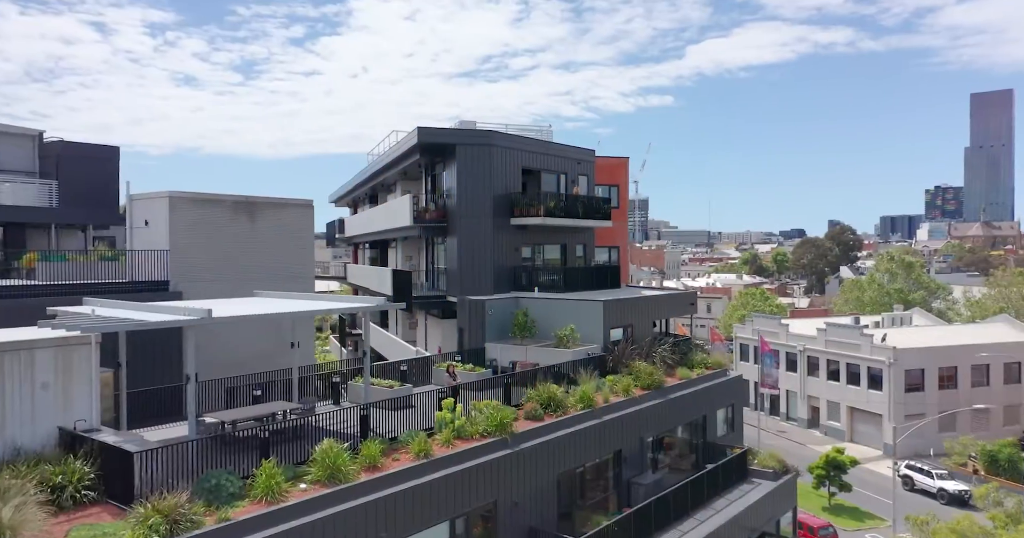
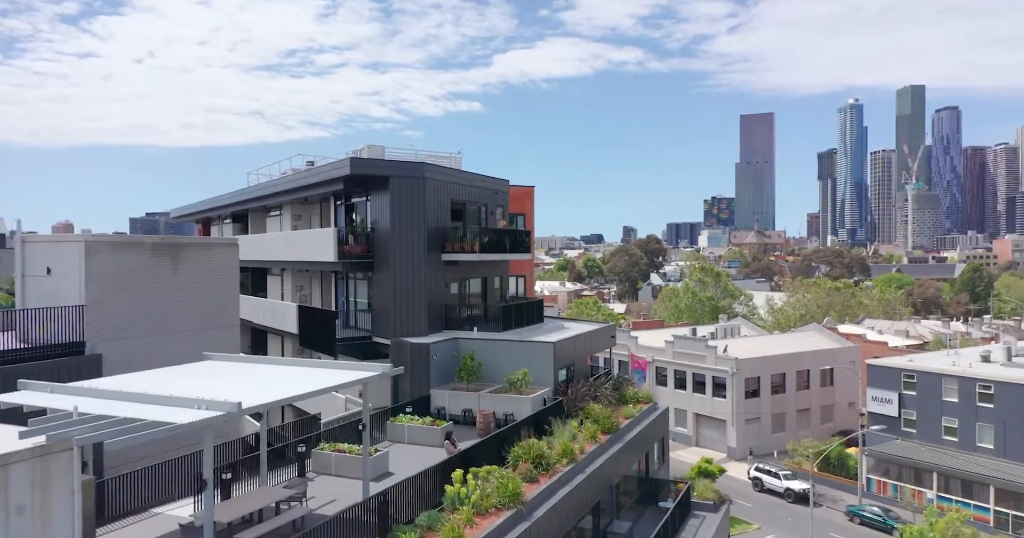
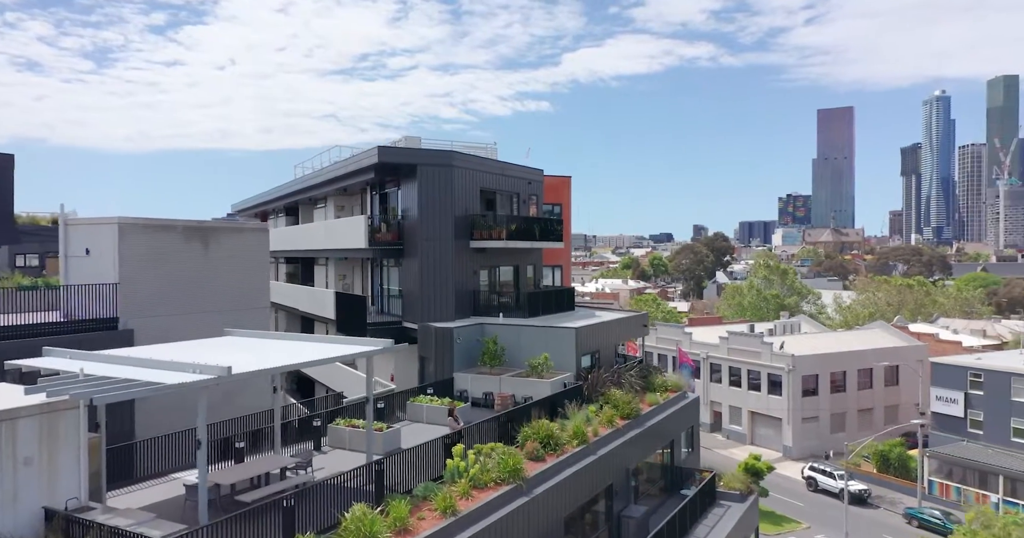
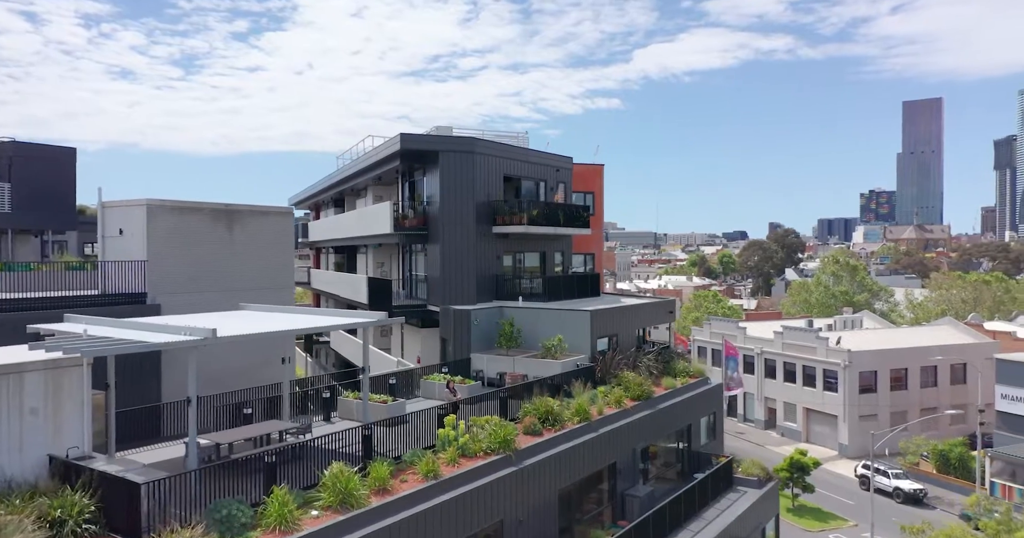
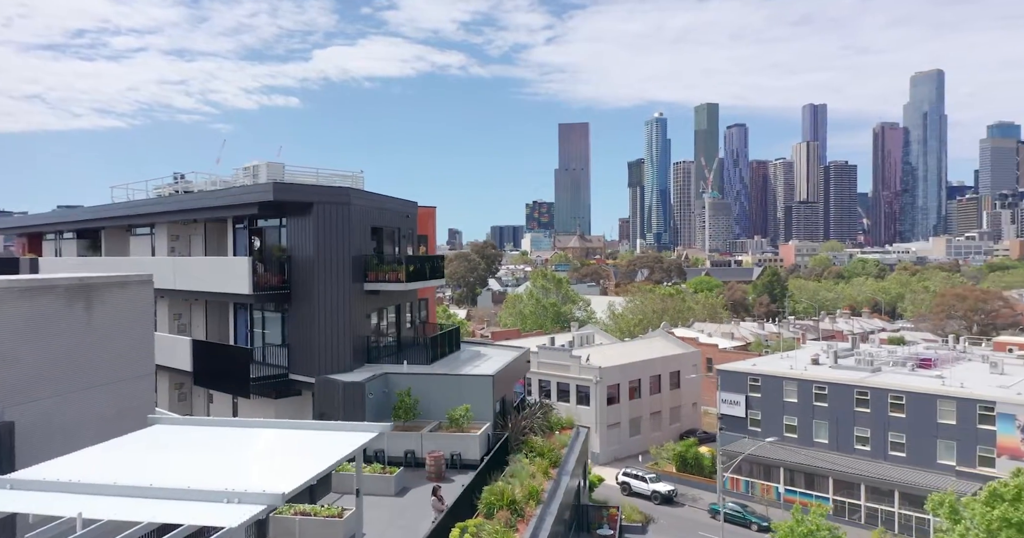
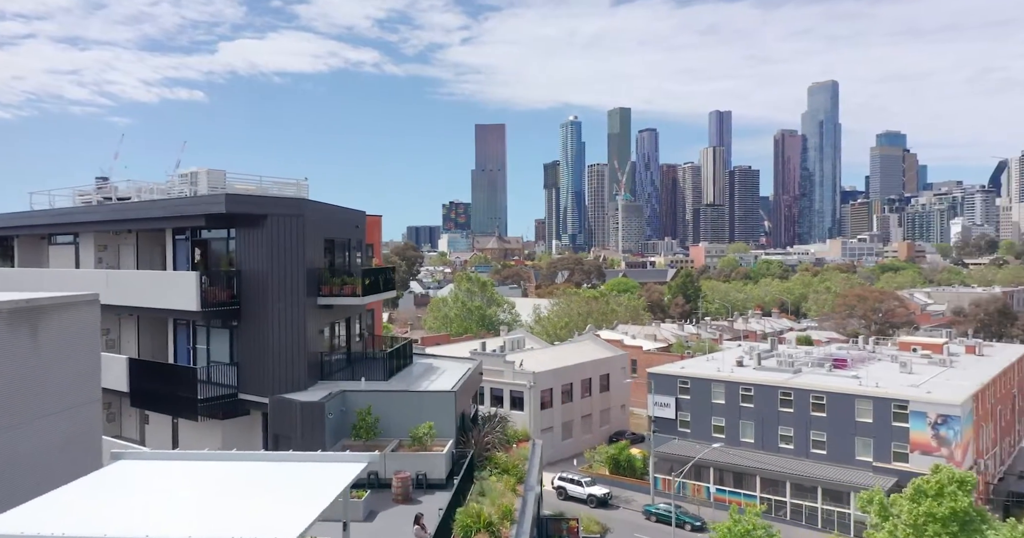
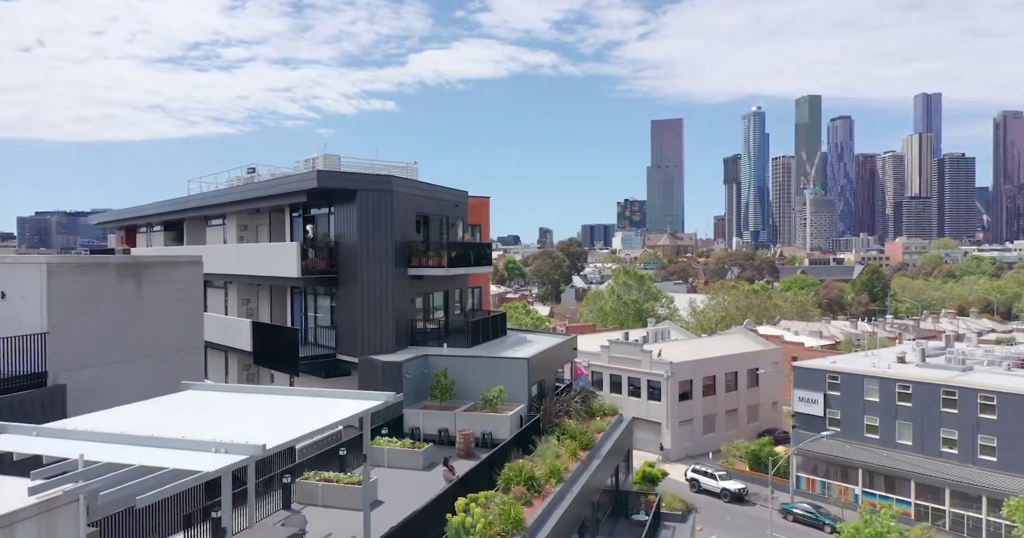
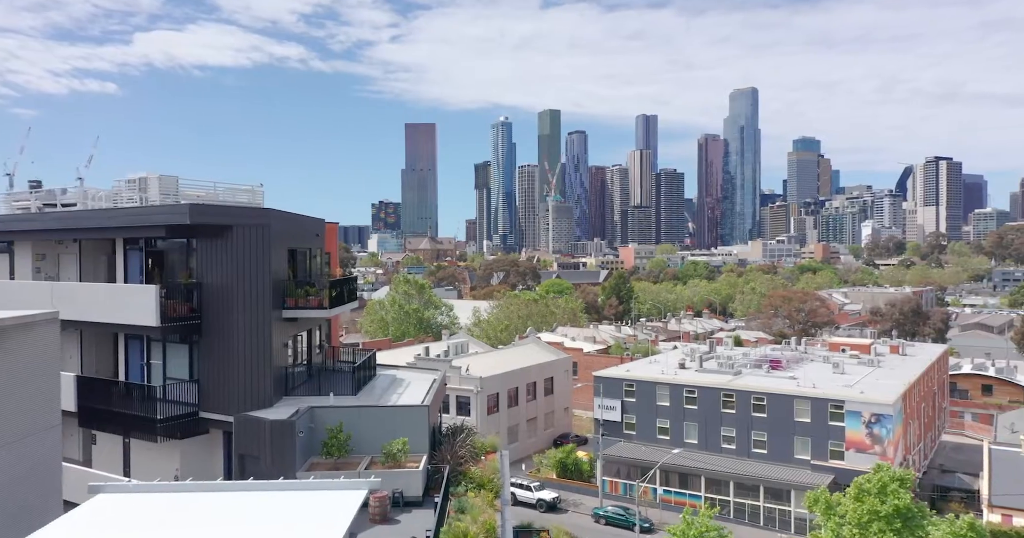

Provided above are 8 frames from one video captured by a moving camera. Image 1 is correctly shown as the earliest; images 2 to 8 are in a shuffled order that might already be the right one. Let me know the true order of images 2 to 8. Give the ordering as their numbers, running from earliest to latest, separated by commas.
4, 3, 2, 7, 5, 6, 8
